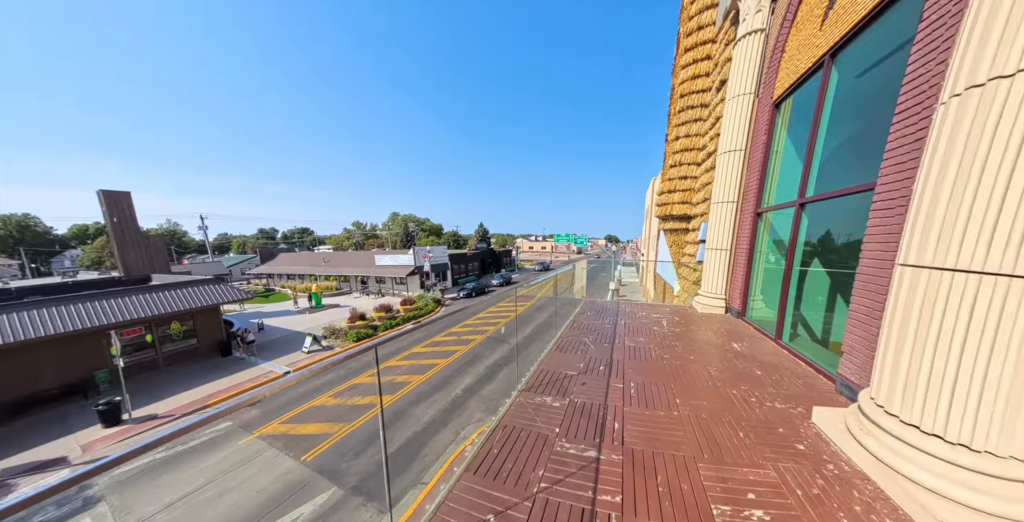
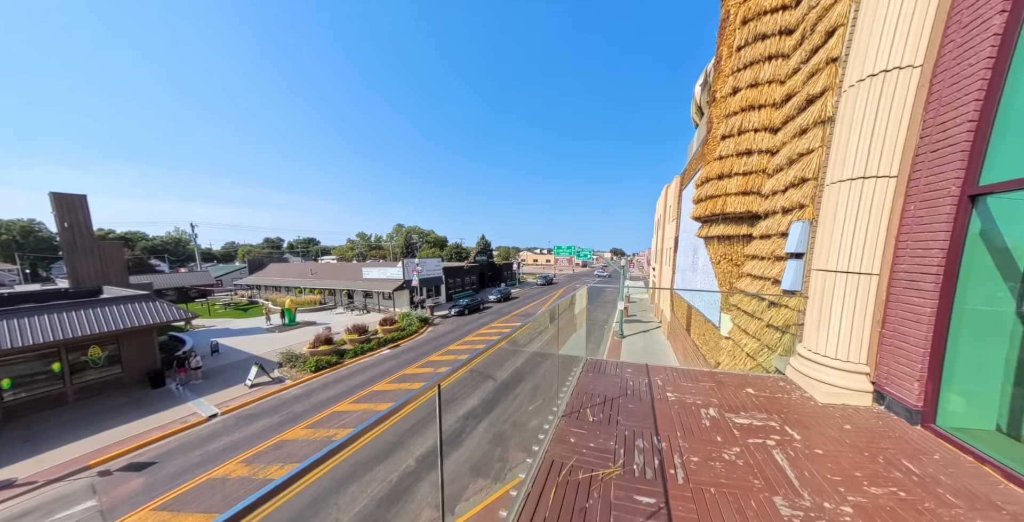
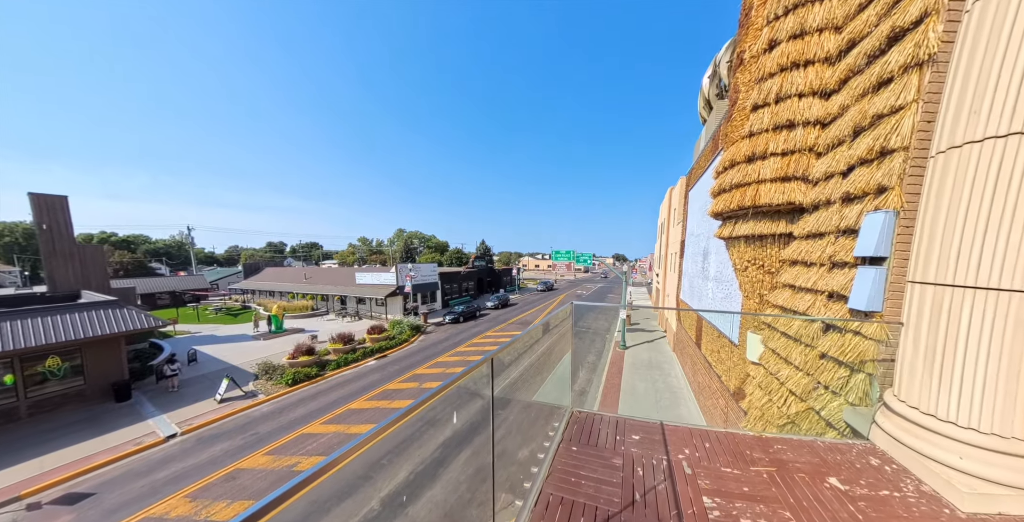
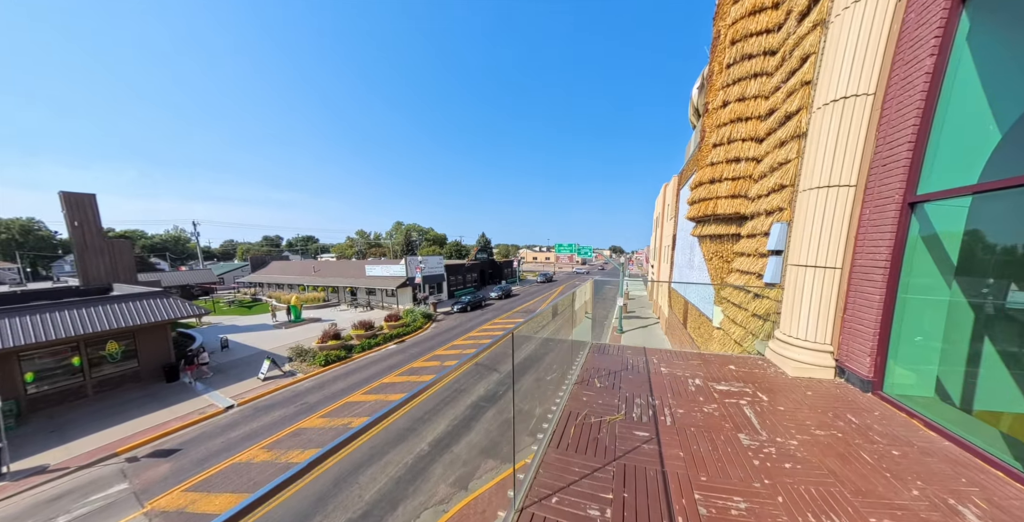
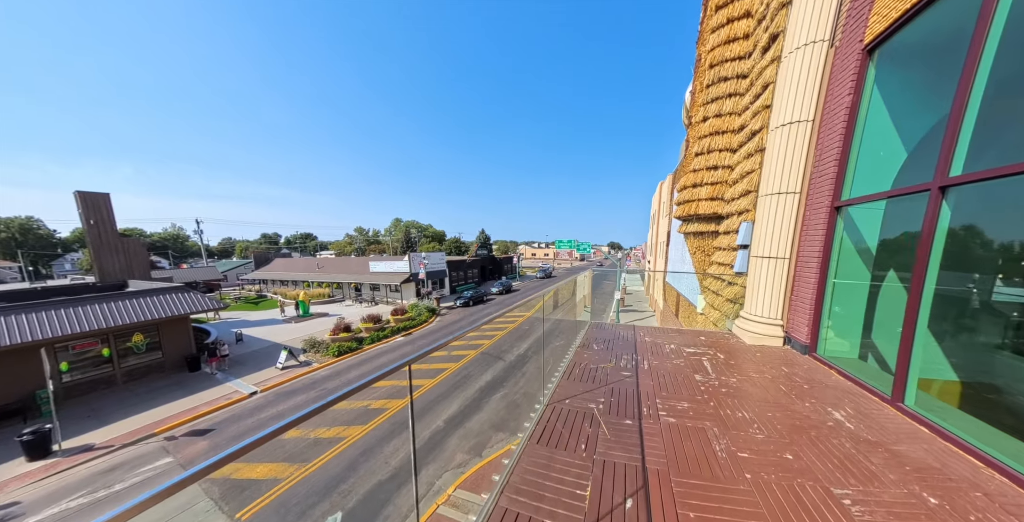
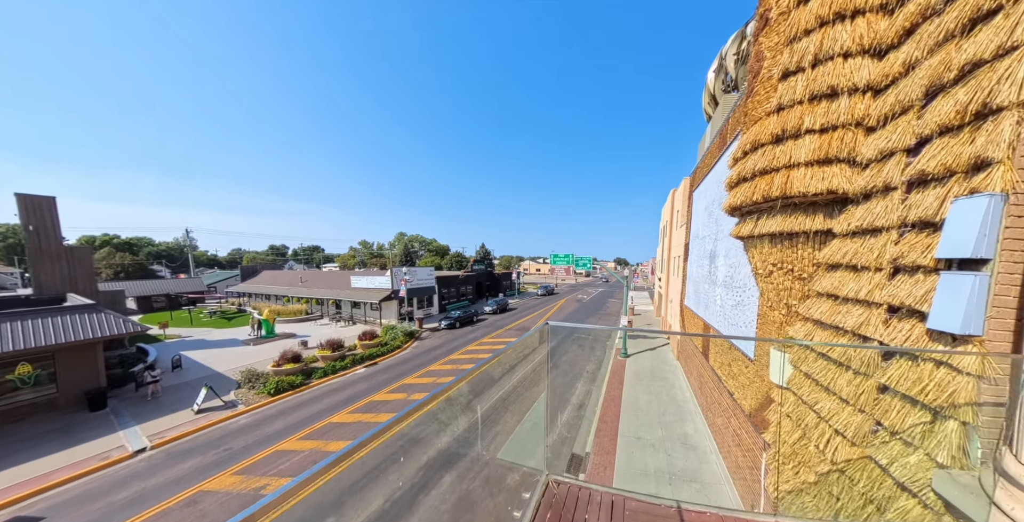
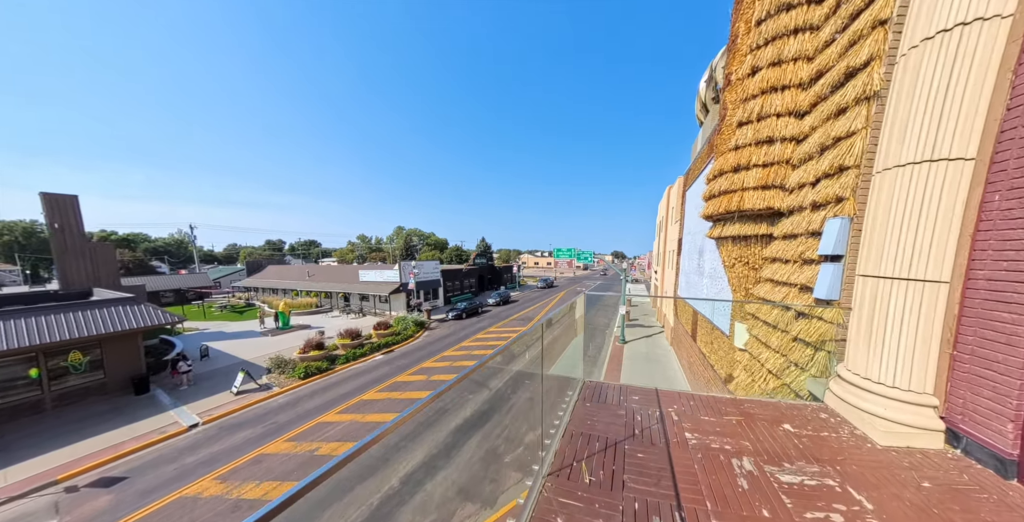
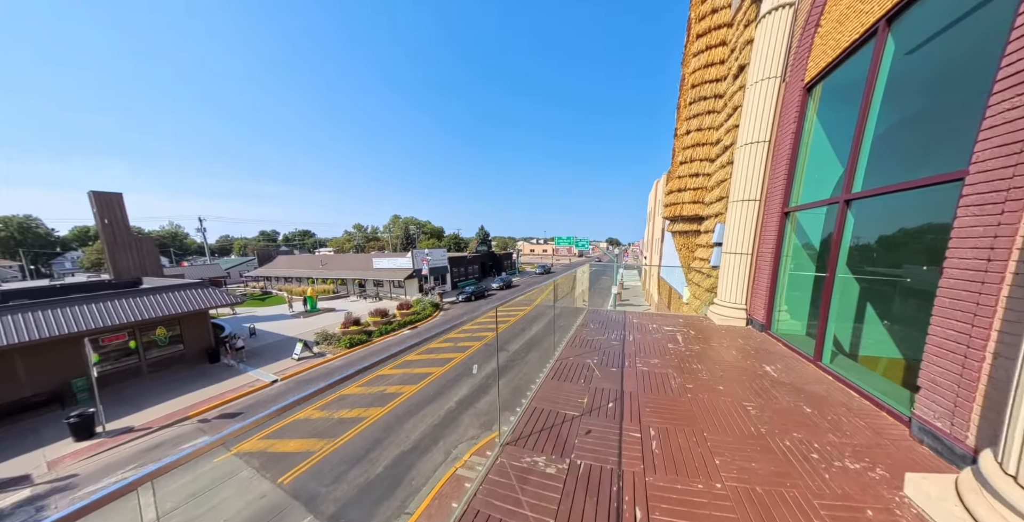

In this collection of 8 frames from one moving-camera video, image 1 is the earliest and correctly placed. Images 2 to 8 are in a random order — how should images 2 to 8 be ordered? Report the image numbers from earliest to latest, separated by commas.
8, 5, 4, 2, 7, 3, 6
